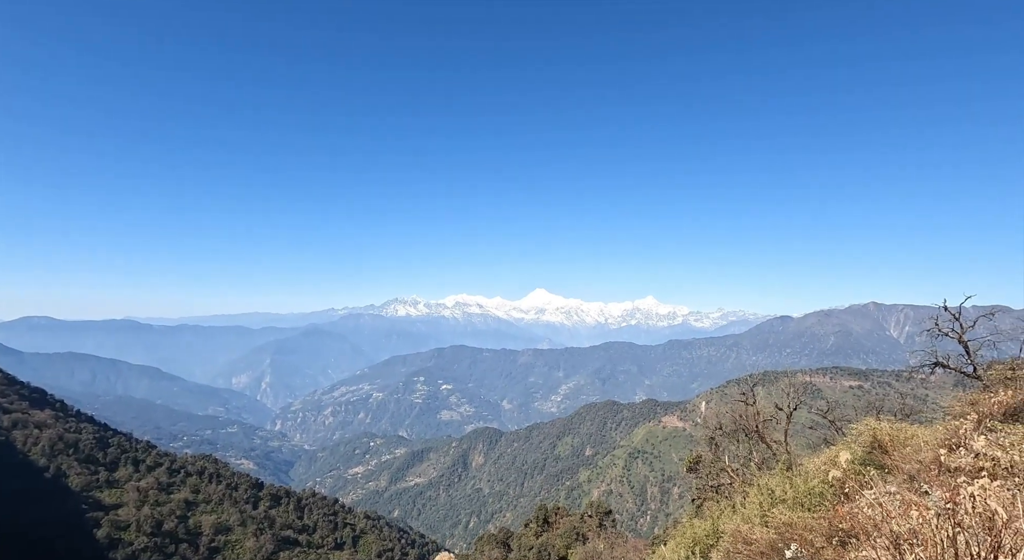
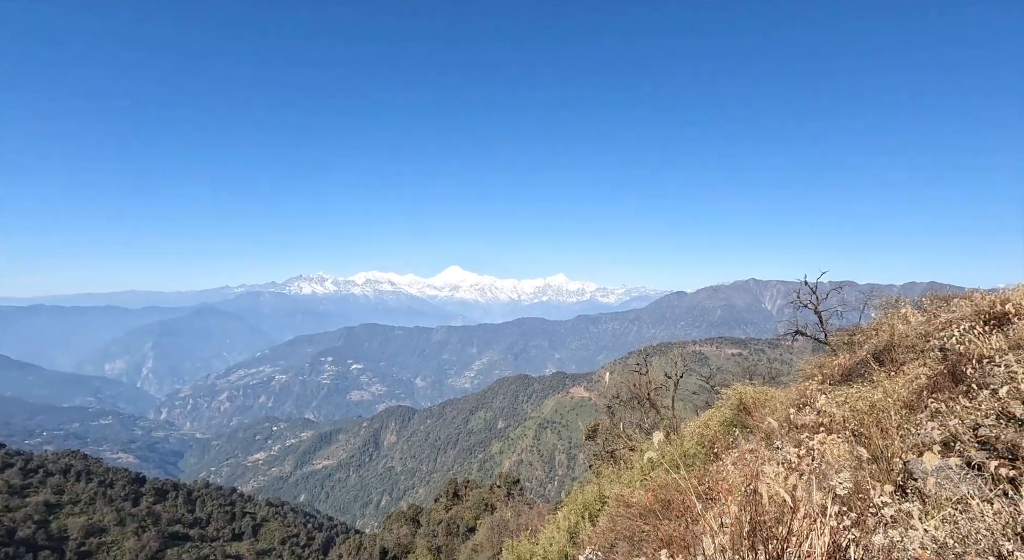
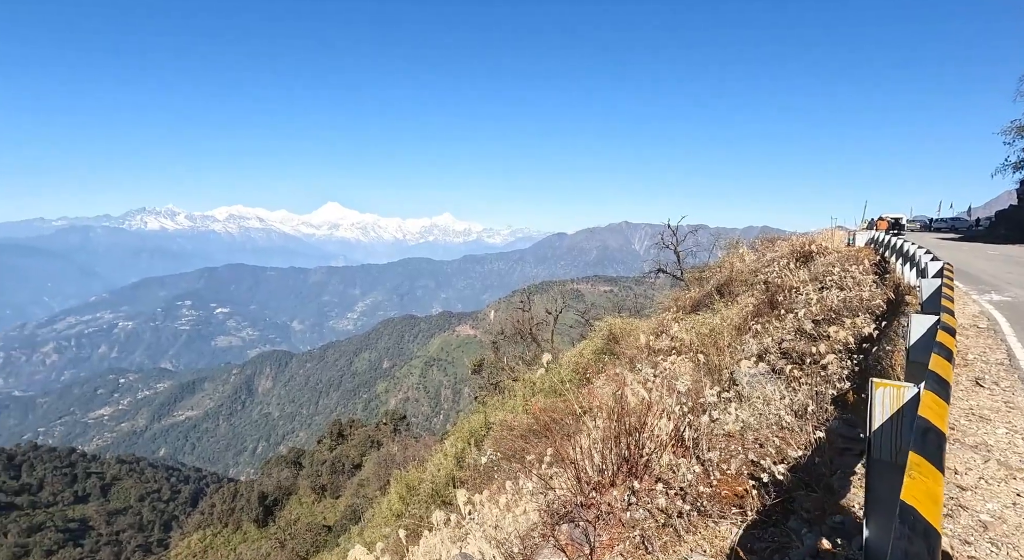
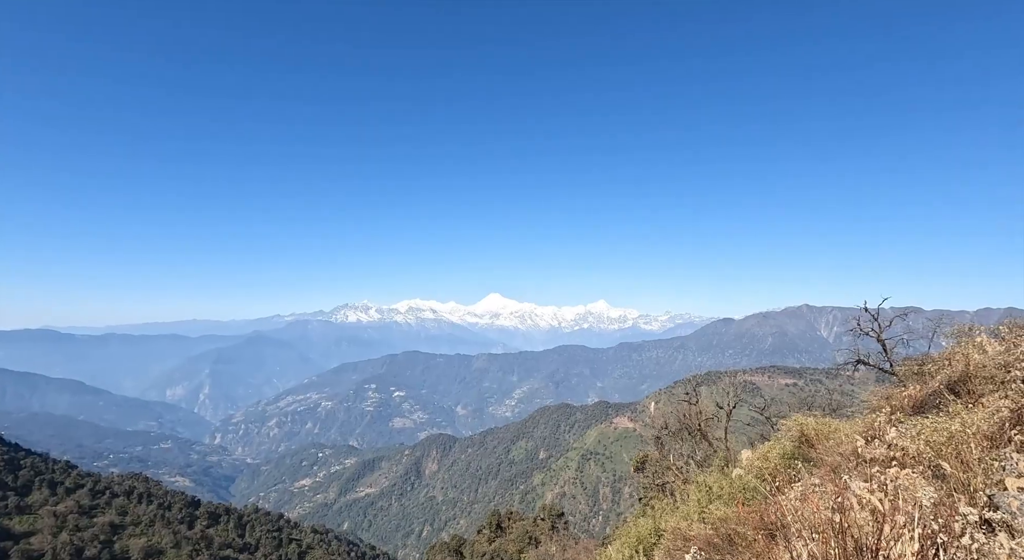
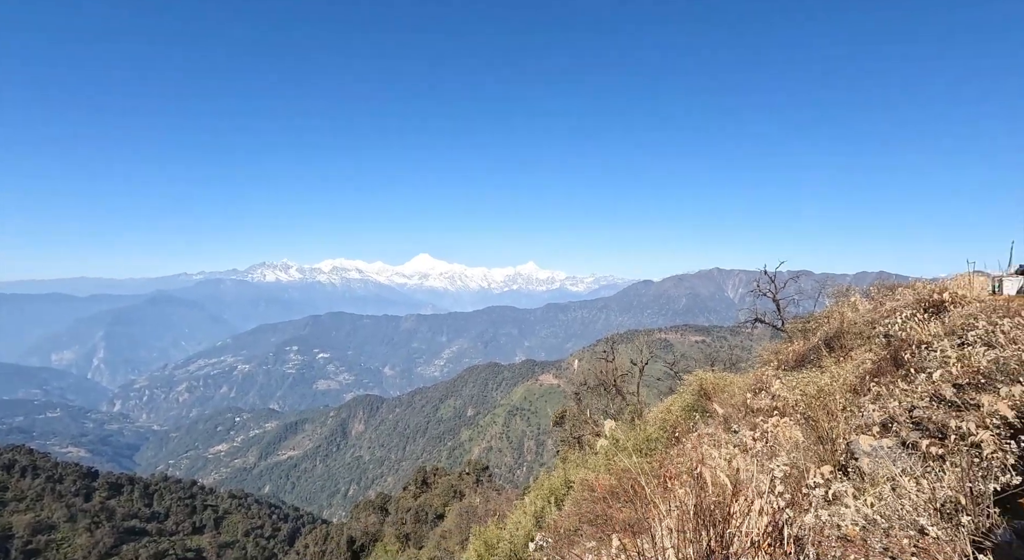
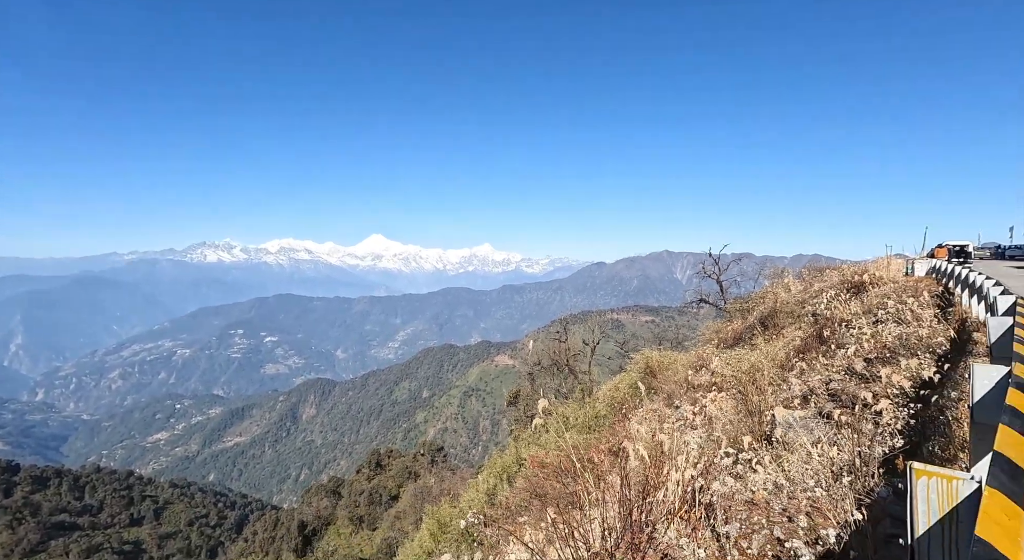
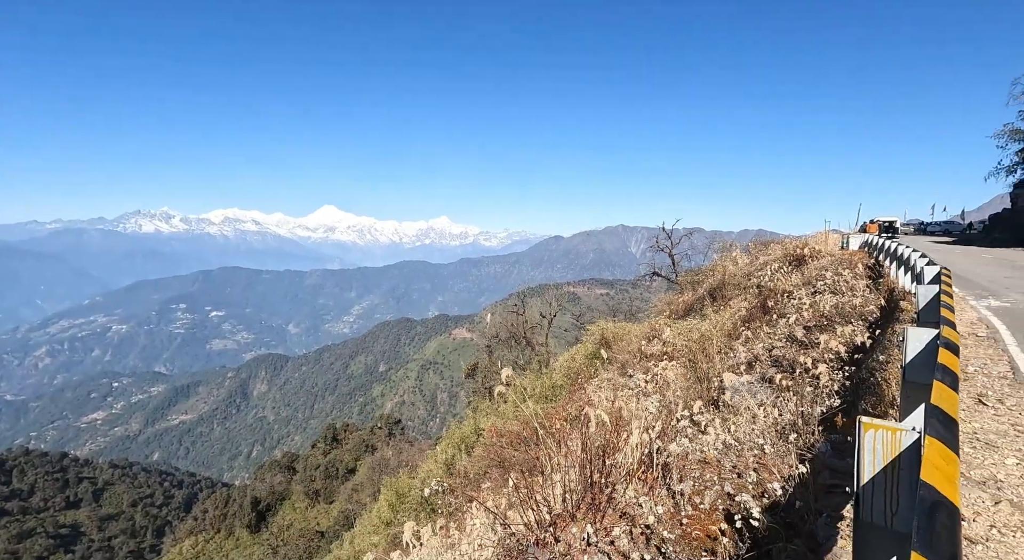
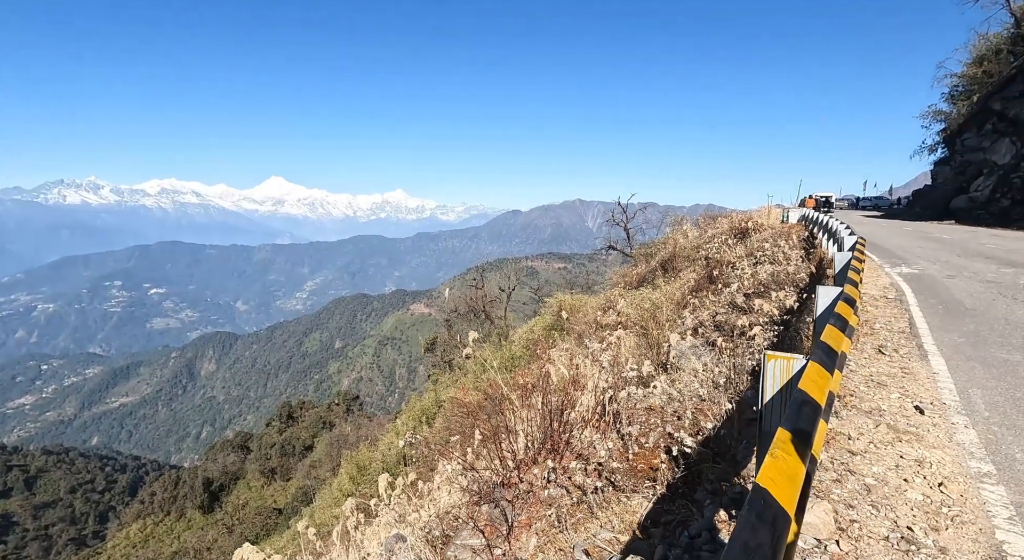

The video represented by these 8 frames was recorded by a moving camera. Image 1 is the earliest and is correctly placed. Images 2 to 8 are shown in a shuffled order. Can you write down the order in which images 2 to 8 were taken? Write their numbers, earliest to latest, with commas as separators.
4, 2, 5, 6, 7, 8, 3
